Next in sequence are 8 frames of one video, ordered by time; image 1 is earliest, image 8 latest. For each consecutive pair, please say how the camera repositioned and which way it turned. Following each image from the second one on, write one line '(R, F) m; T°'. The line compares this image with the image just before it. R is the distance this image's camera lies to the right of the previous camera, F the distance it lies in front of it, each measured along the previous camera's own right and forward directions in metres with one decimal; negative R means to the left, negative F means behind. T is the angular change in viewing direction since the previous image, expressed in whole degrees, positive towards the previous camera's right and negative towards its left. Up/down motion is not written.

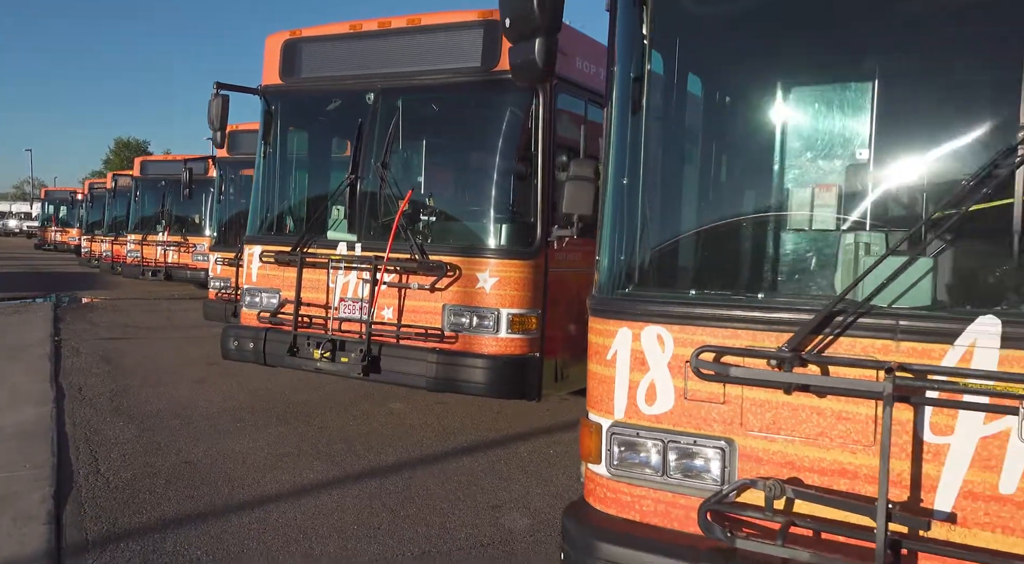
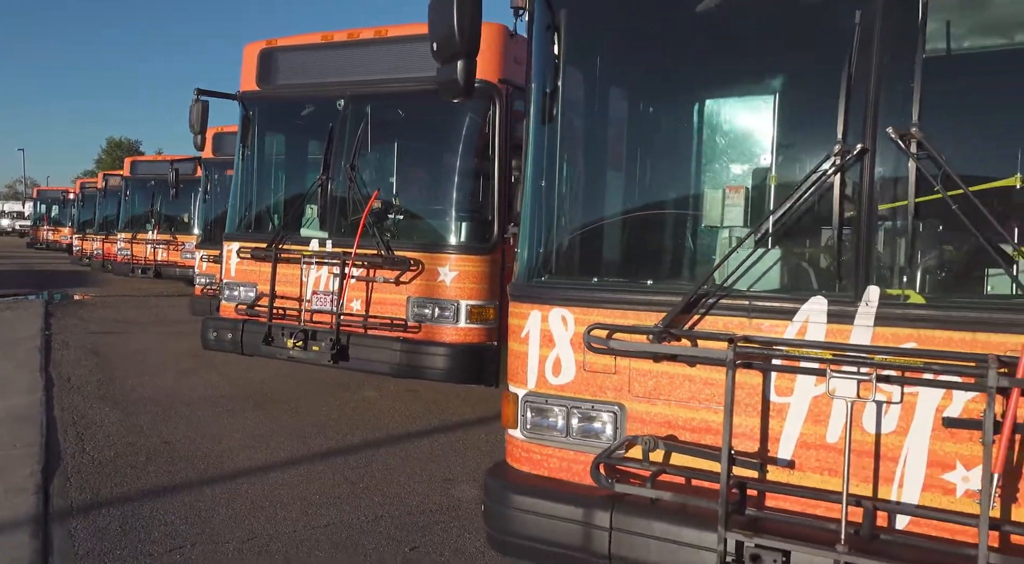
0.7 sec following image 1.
(+0.3, -0.5) m; 0°
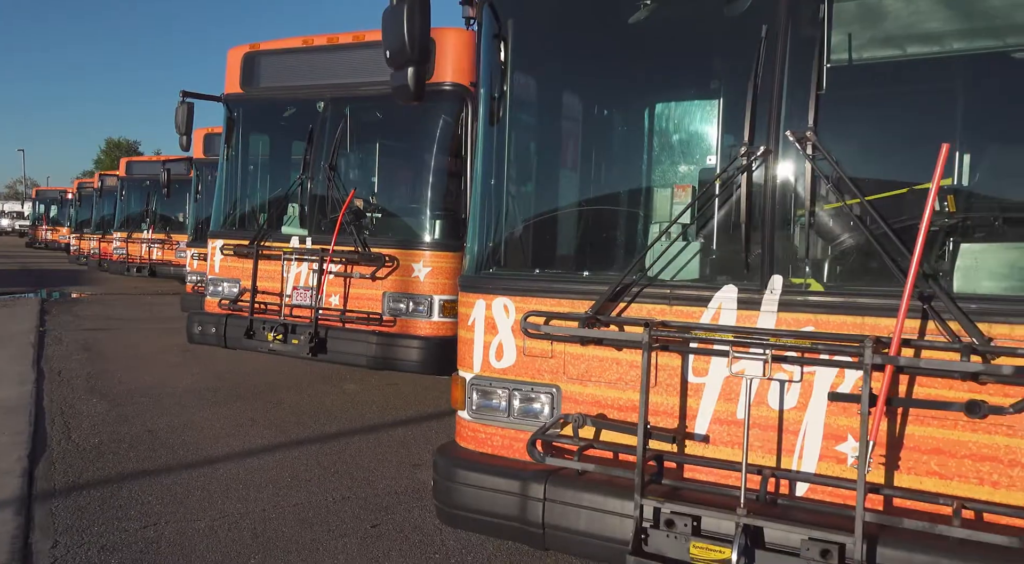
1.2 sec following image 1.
(+0.2, -0.3) m; 0°
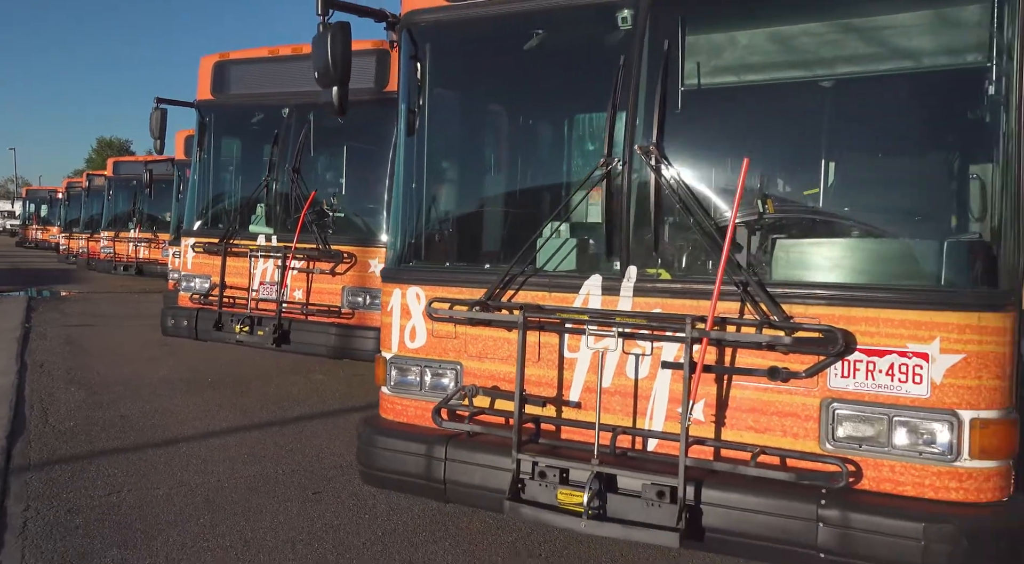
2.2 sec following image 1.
(+0.4, -0.6) m; 0°
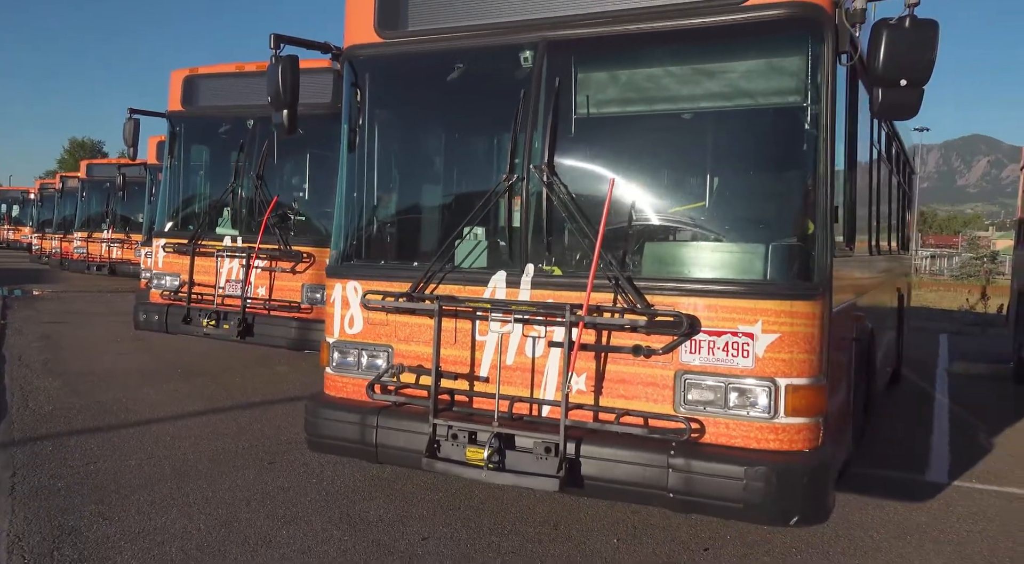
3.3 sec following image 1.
(+0.3, -0.8) m; +2°
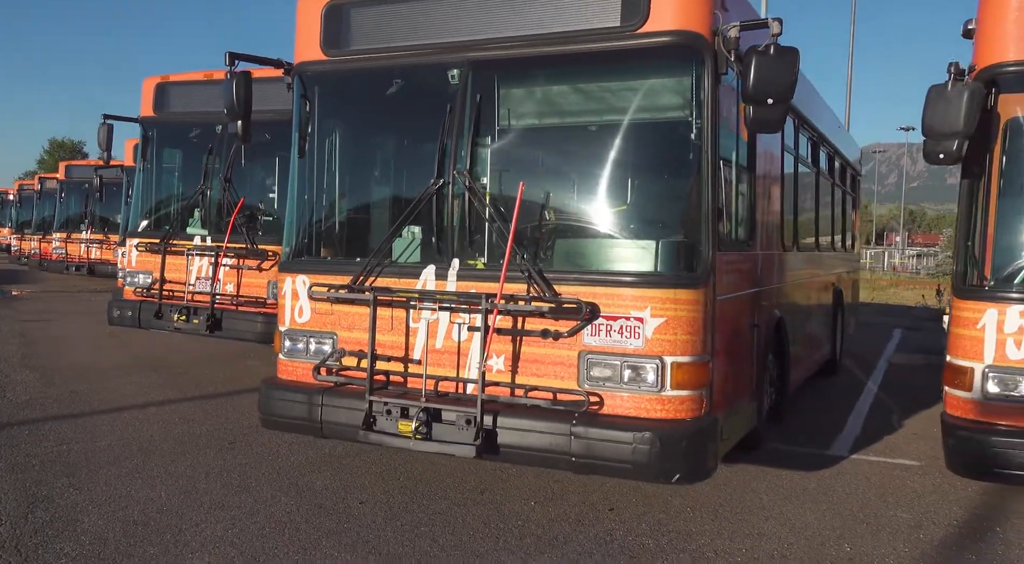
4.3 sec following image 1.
(+0.3, -0.6) m; +1°
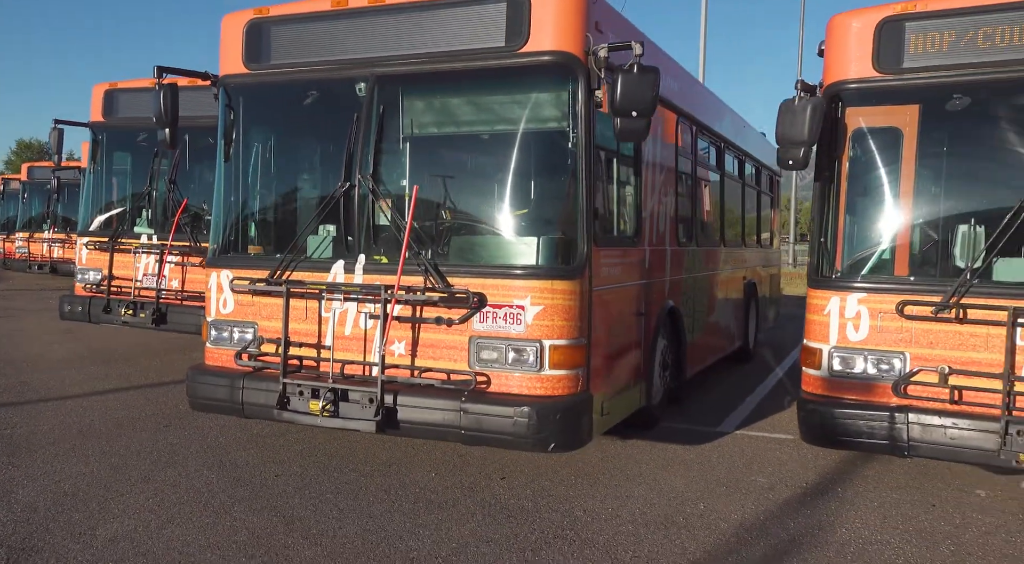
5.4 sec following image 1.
(+0.5, -0.6) m; +2°
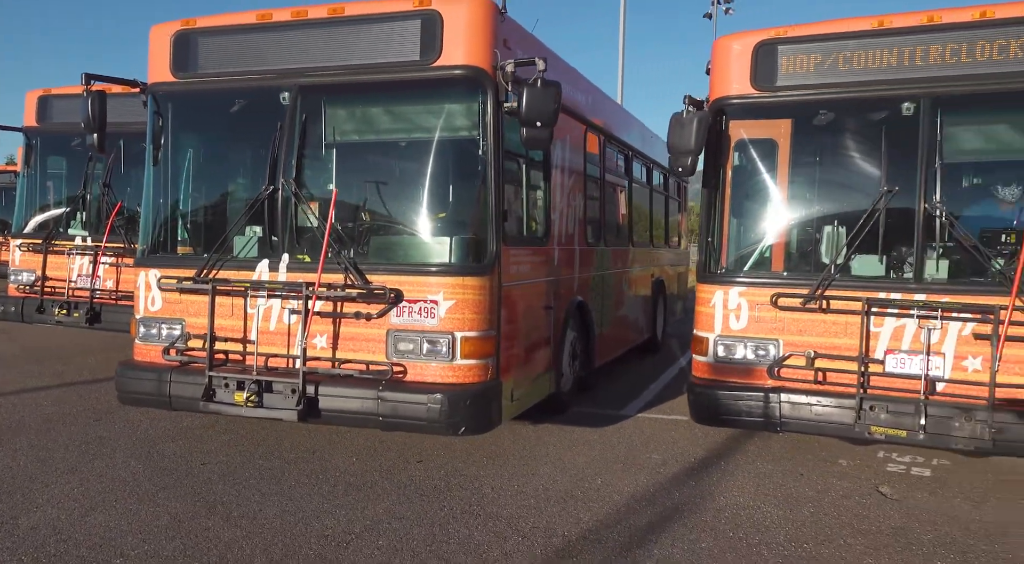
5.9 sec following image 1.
(+0.2, -0.5) m; +4°
